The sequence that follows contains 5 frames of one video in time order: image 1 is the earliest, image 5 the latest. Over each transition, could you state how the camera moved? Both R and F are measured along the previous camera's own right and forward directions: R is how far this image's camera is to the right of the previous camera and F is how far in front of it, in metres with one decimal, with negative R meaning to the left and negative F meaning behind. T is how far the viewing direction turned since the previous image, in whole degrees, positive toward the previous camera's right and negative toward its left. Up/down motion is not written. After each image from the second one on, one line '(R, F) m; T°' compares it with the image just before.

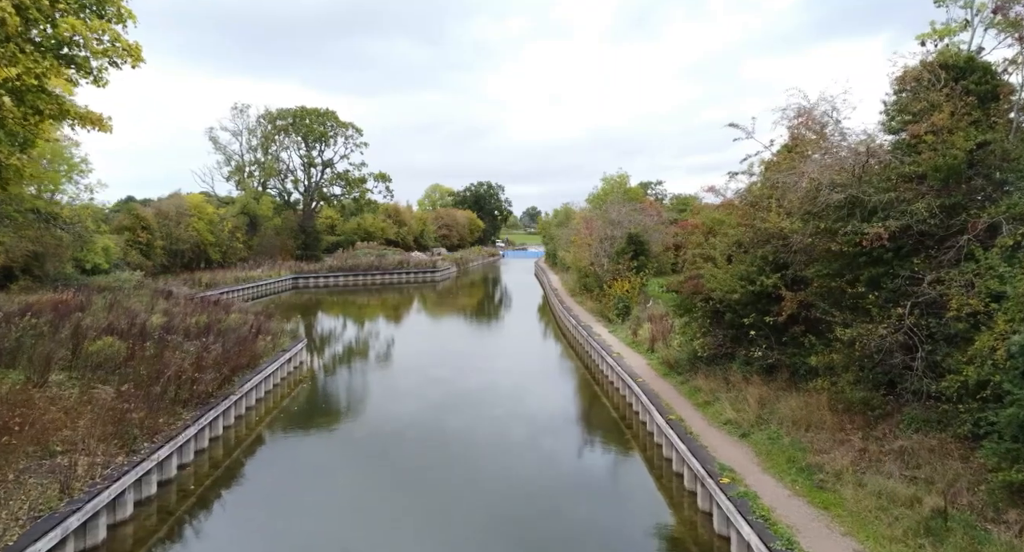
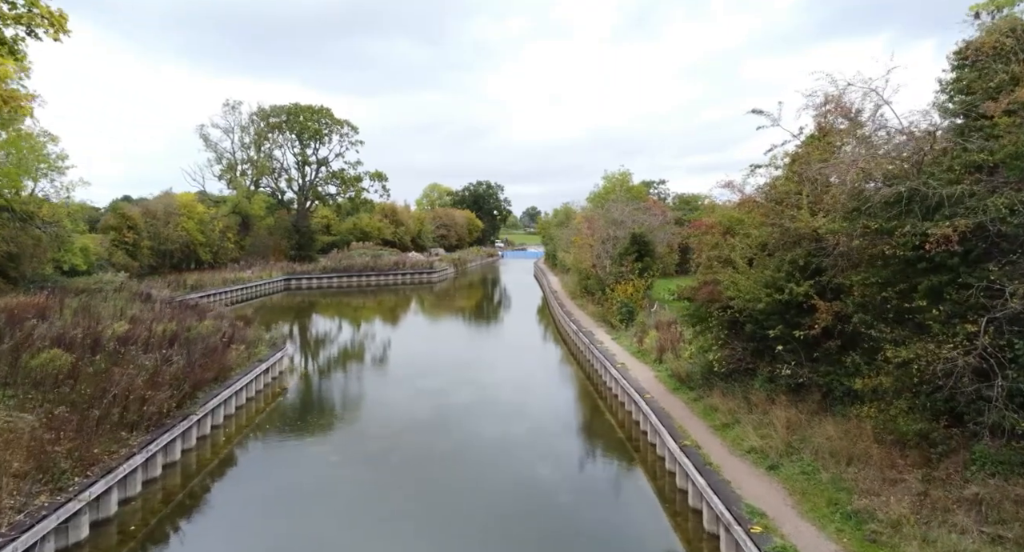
(+0.1, +1.0) m; 0°
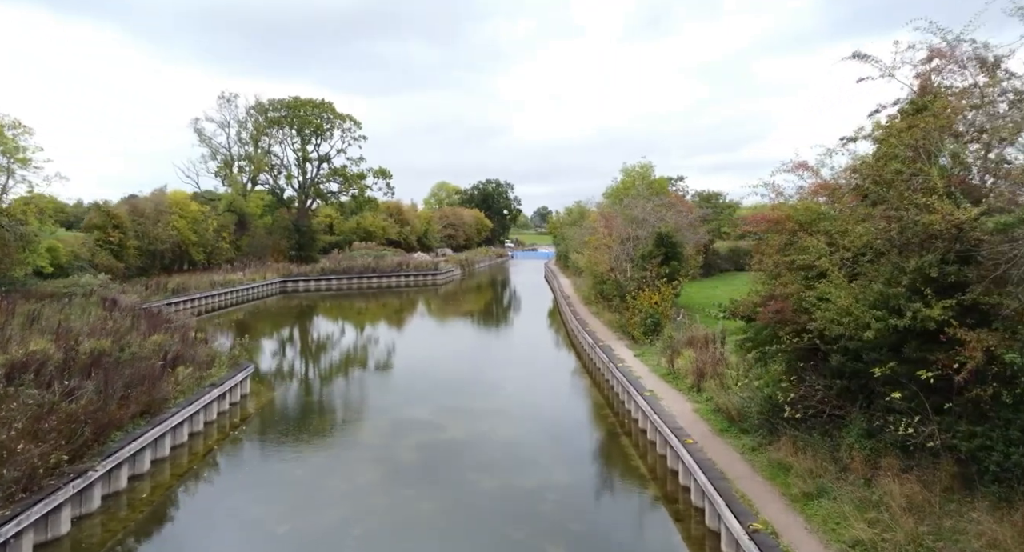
(+0.1, +2.1) m; -1°
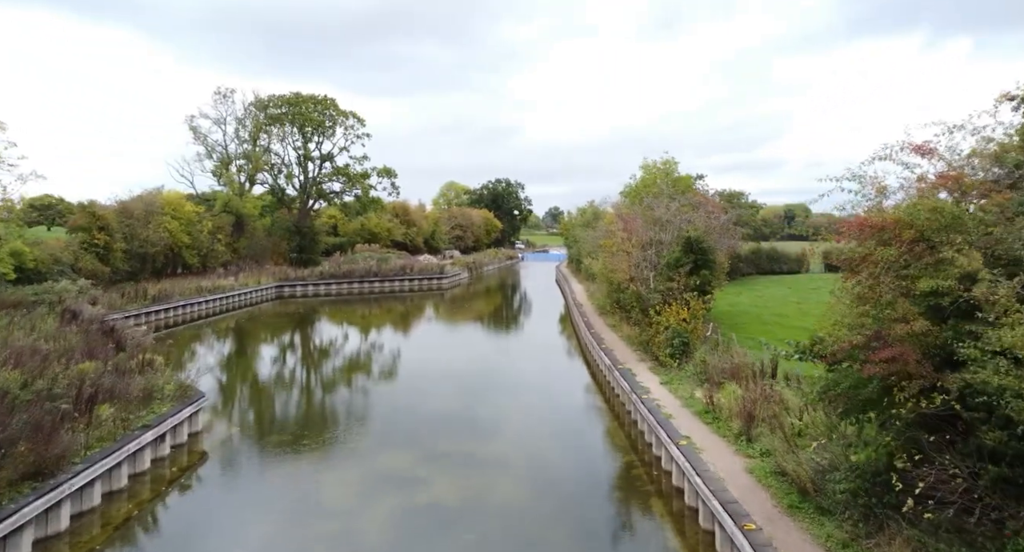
(+0.1, +1.9) m; -1°
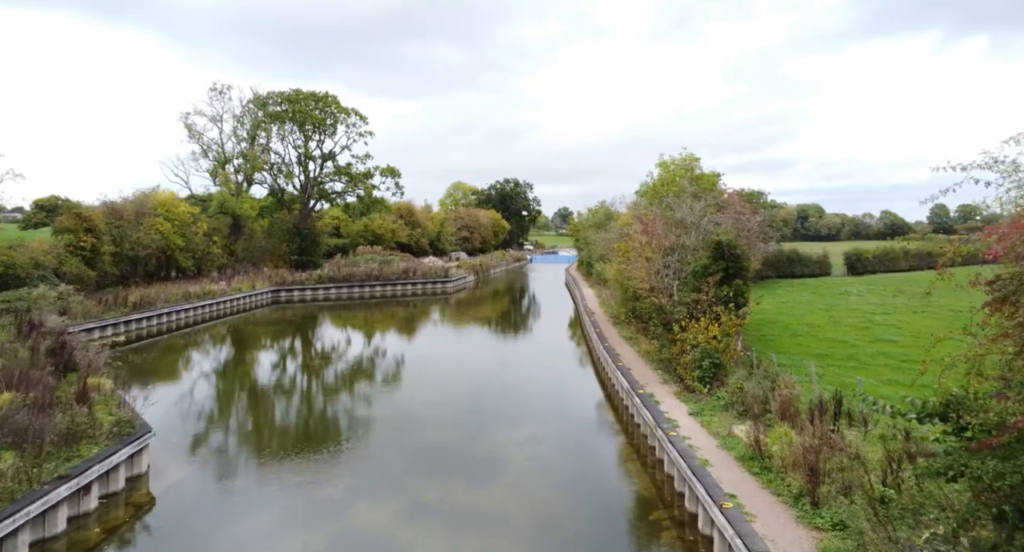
(+0.1, +1.6) m; -1°
